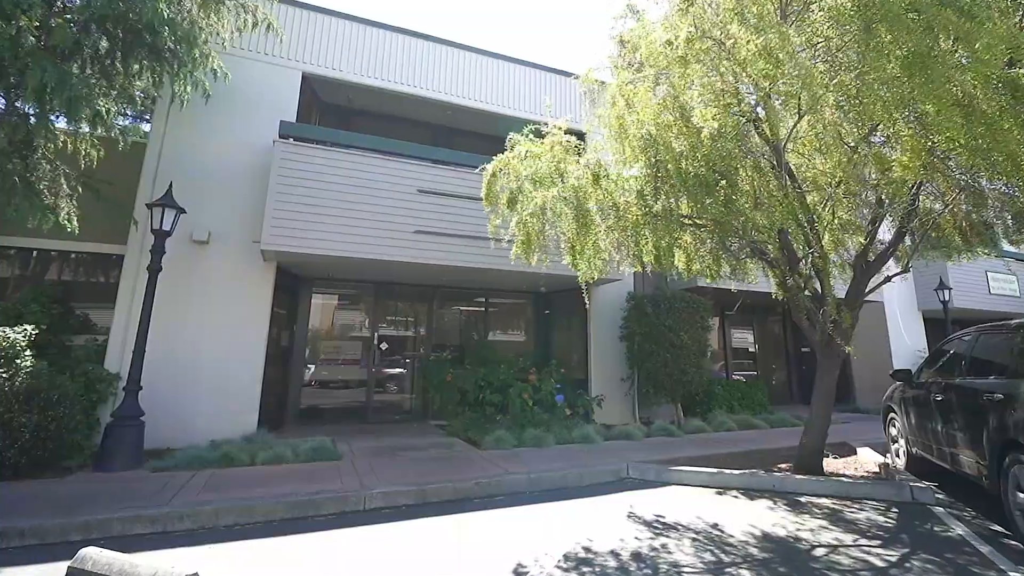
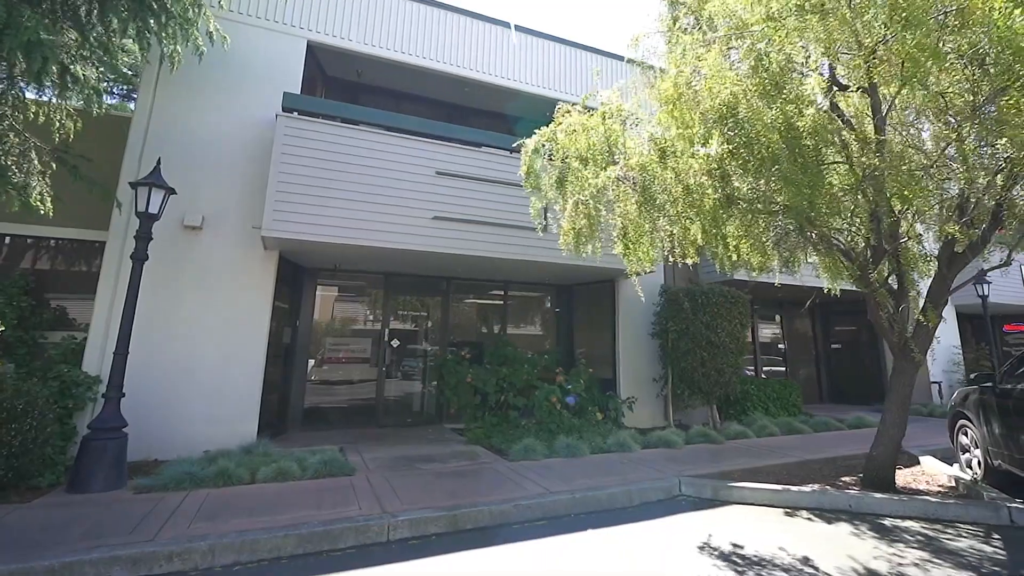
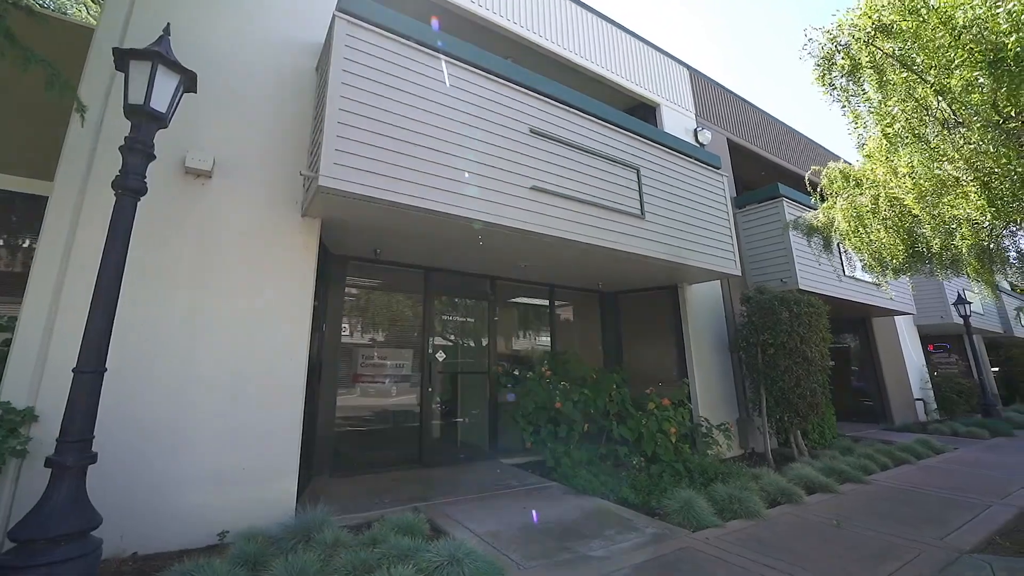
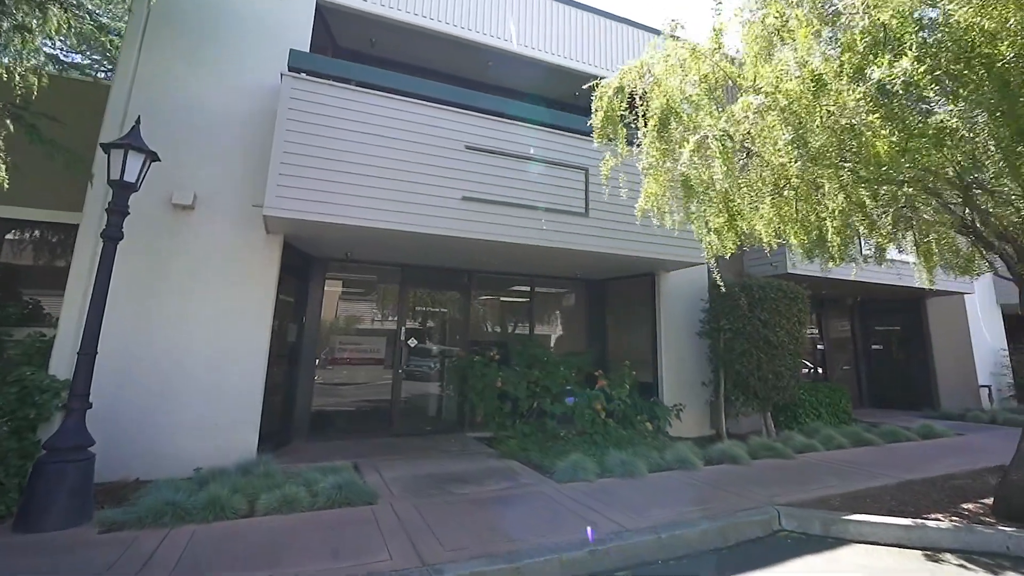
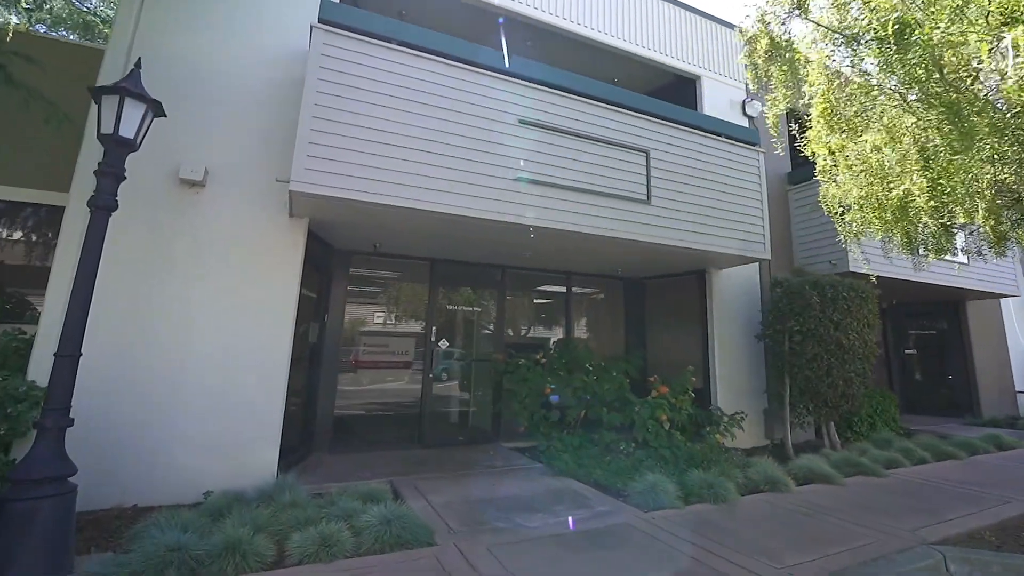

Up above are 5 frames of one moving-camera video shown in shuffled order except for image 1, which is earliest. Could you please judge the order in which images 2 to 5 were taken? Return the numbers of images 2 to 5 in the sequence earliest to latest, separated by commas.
2, 4, 5, 3
